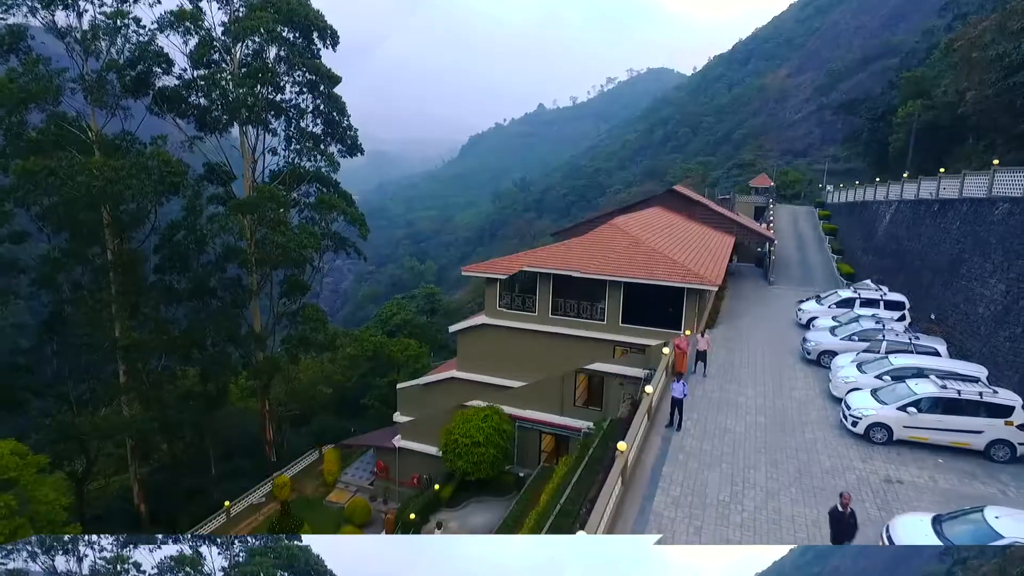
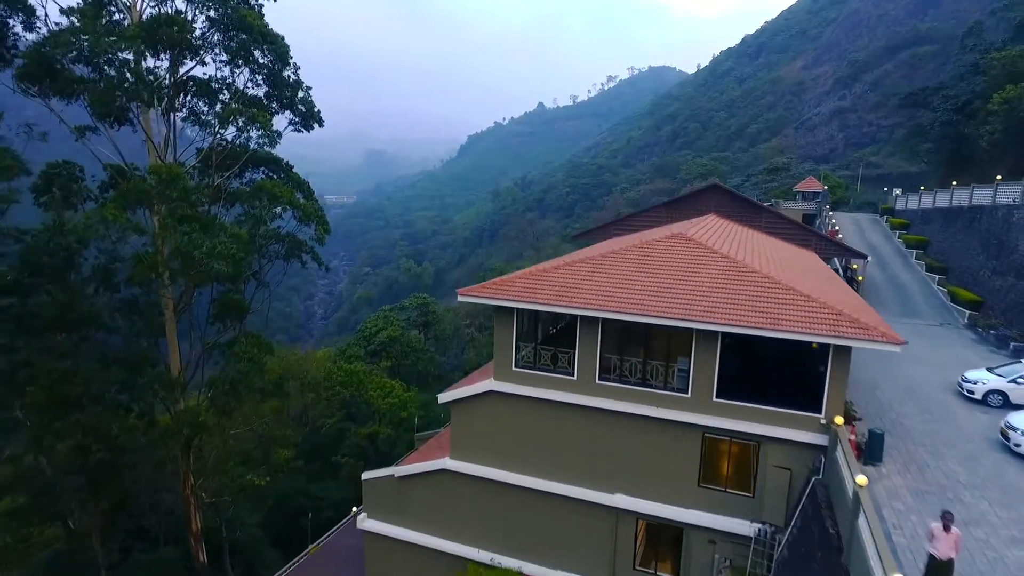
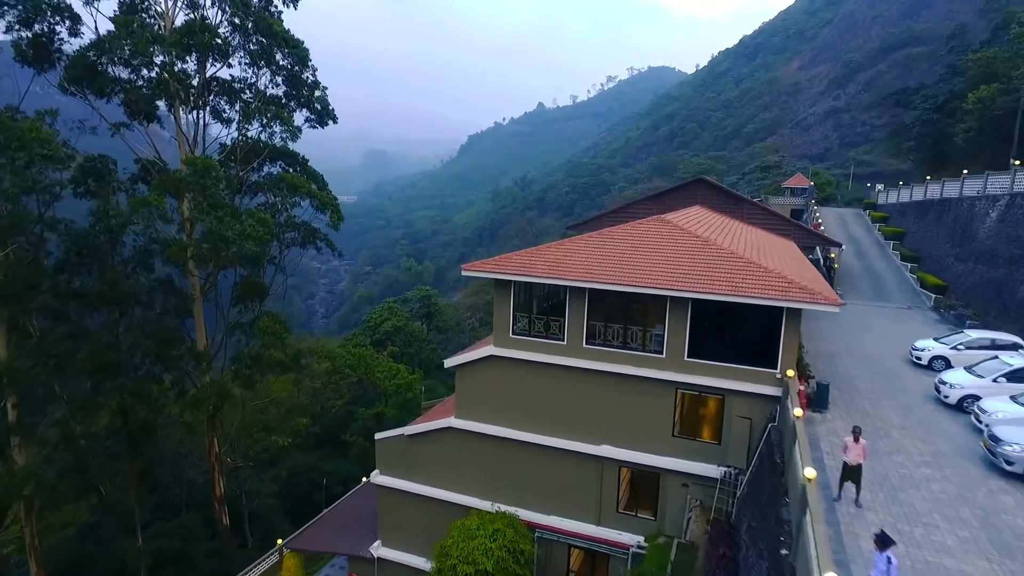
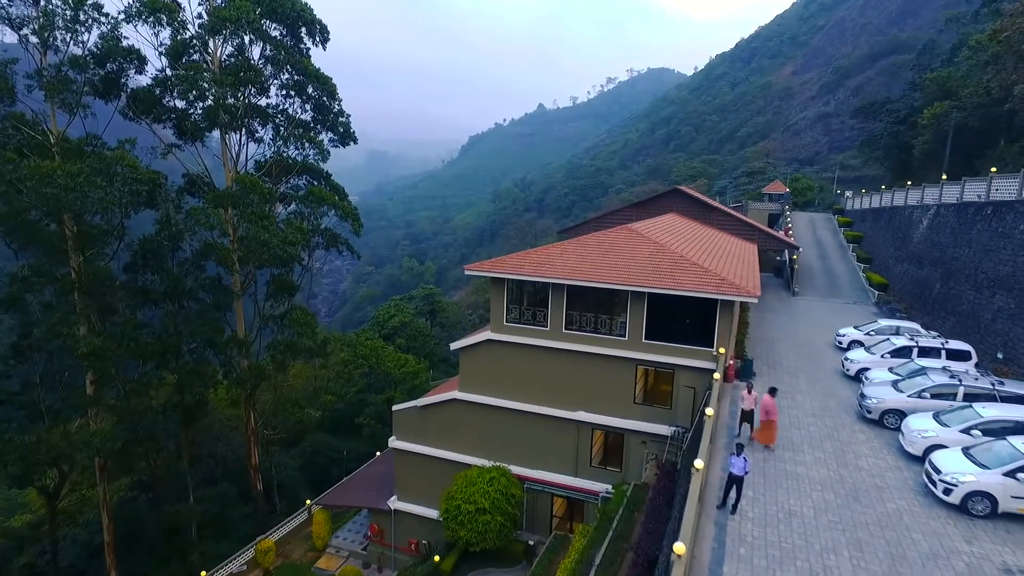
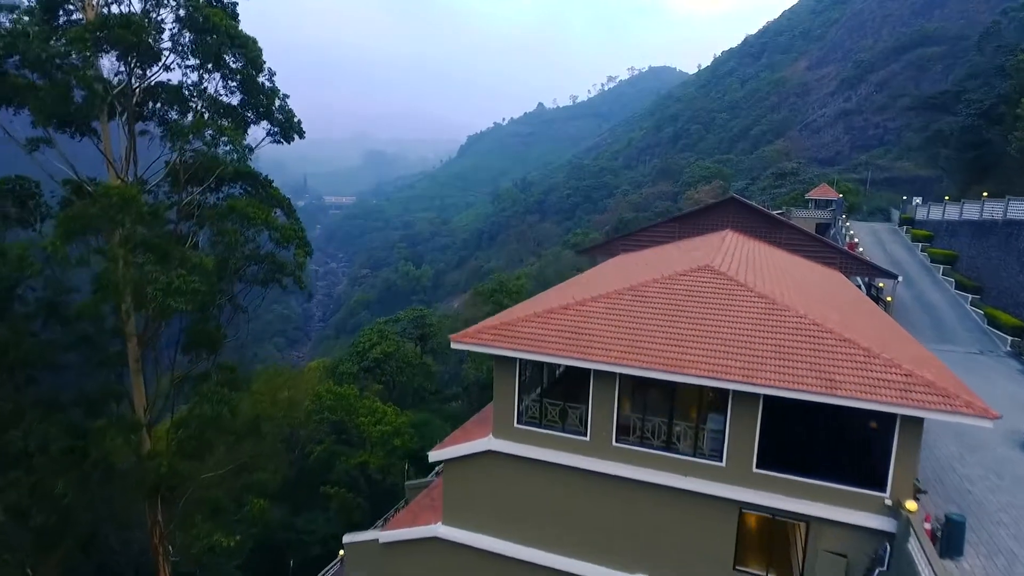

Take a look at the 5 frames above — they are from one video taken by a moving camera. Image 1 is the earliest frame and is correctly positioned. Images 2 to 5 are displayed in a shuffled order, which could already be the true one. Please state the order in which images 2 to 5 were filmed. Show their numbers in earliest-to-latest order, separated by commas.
4, 3, 2, 5
